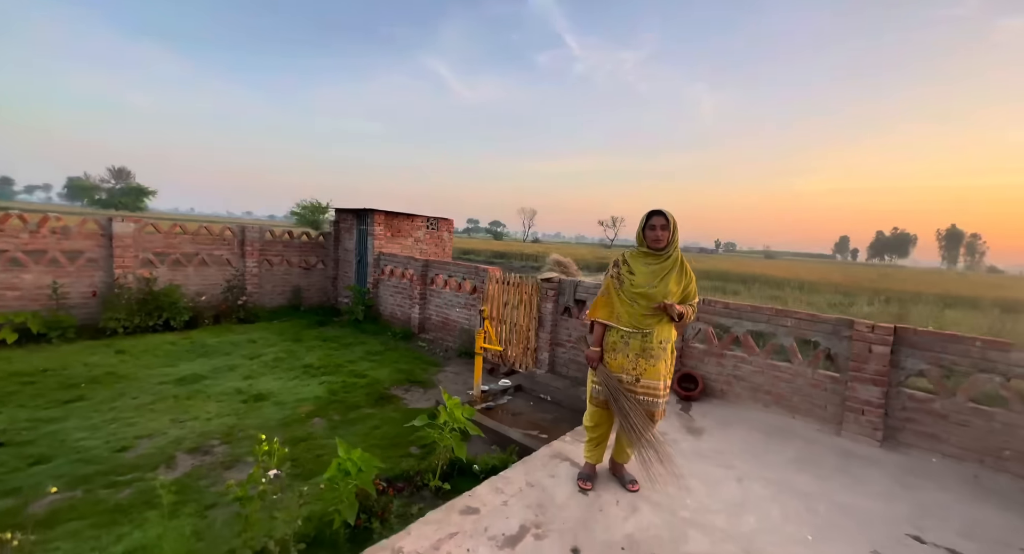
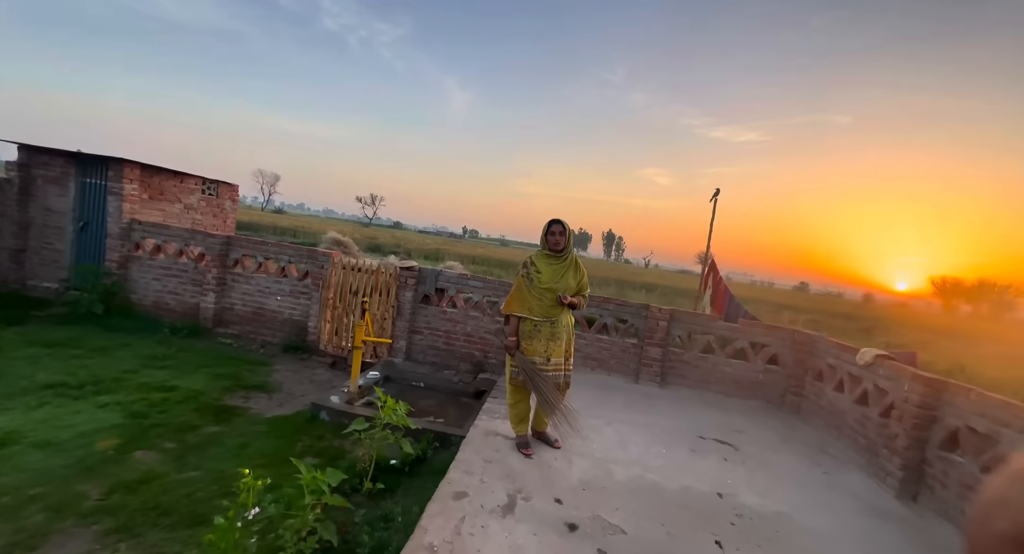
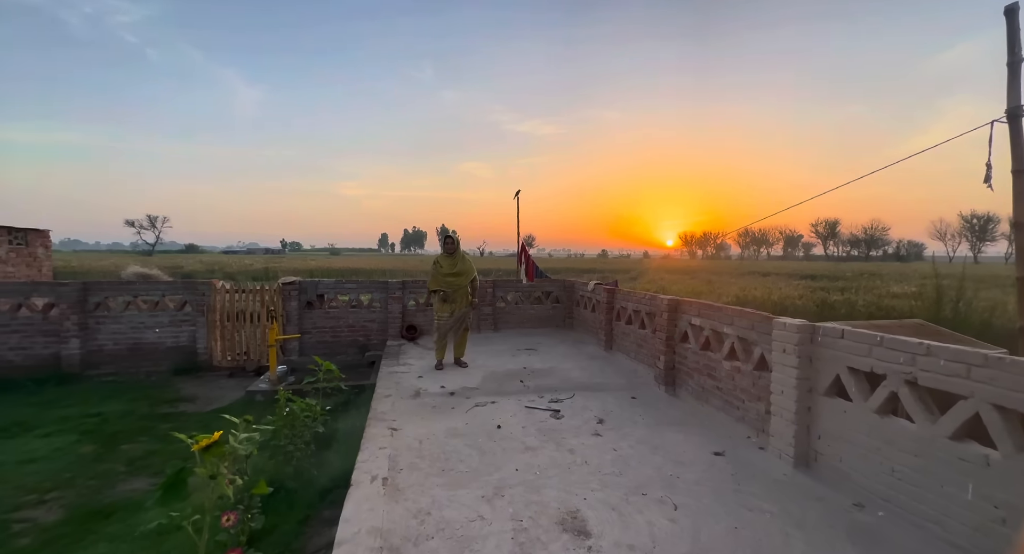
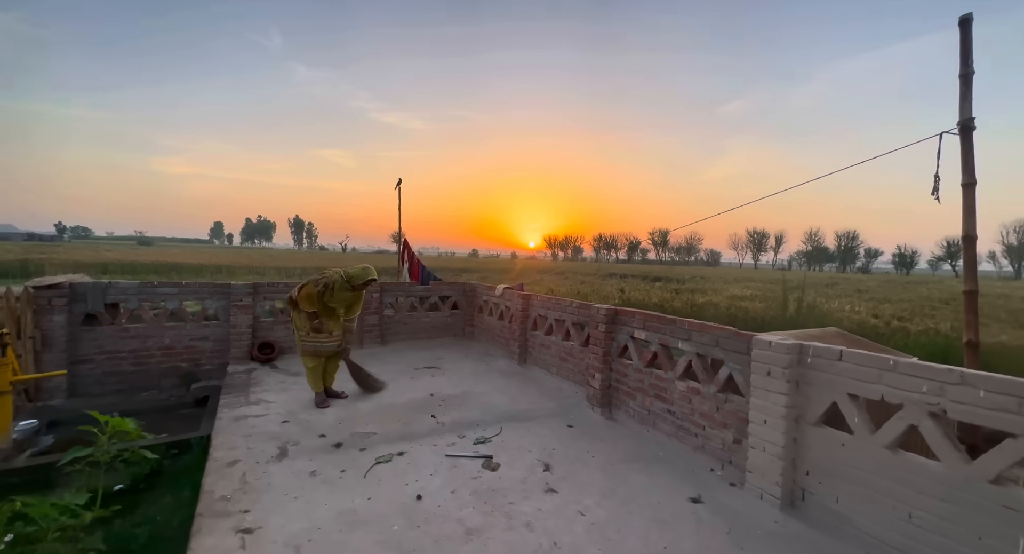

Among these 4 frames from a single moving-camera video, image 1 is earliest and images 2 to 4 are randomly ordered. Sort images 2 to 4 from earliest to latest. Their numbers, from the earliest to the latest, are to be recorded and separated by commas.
2, 4, 3
